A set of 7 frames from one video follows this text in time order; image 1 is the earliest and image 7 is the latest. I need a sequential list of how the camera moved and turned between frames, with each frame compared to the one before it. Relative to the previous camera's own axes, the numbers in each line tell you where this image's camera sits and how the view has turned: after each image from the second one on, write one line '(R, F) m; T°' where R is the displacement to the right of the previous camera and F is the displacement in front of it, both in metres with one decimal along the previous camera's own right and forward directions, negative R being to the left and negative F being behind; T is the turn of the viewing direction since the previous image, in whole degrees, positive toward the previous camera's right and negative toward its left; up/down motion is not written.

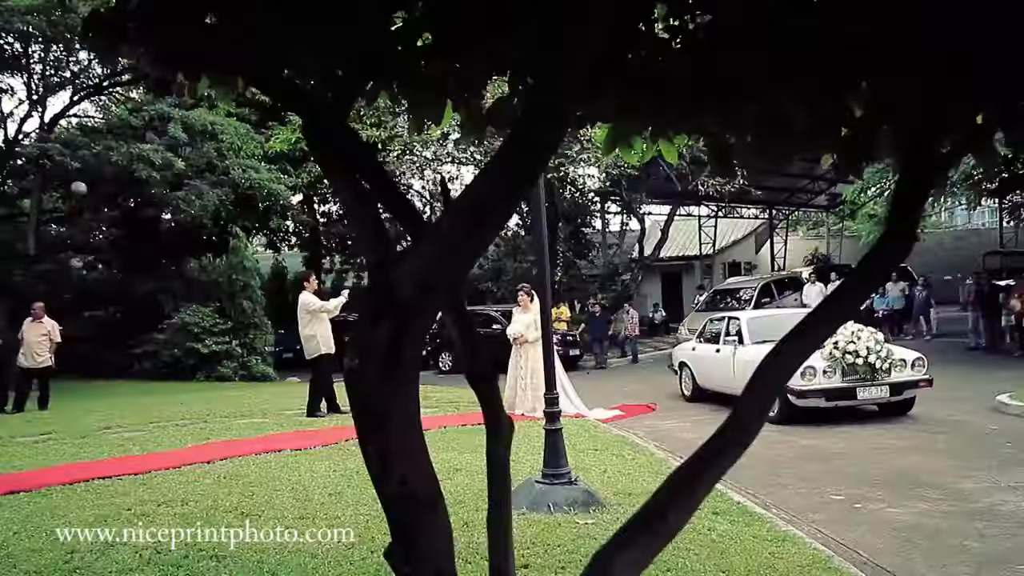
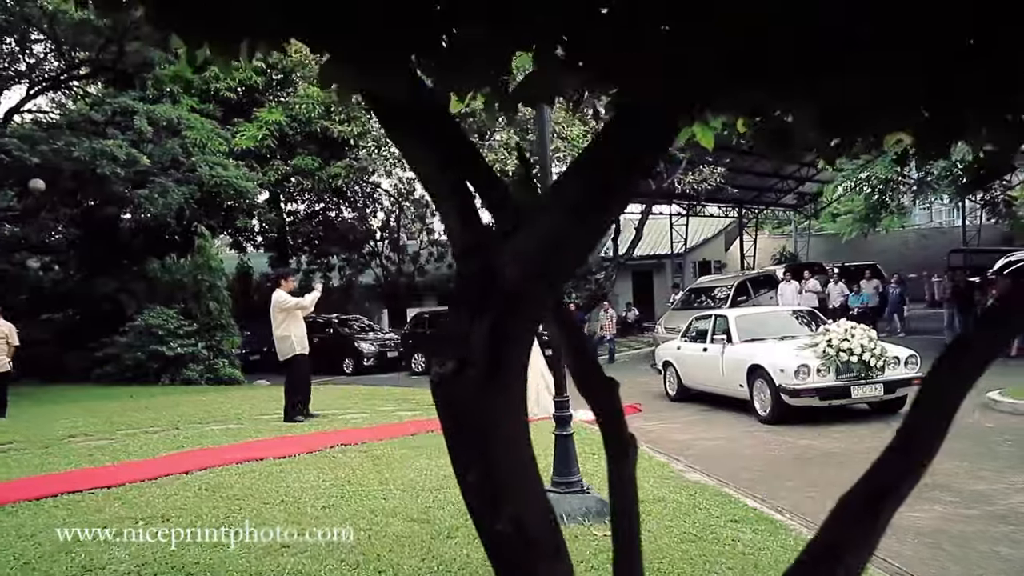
(-0.3, +0.4) m; +2°
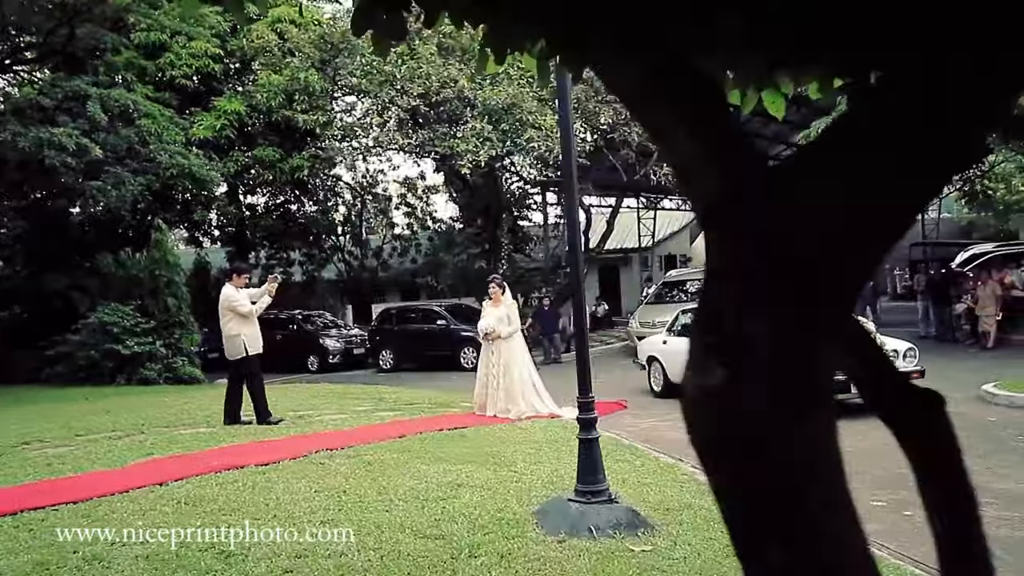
(-0.4, +0.5) m; +3°
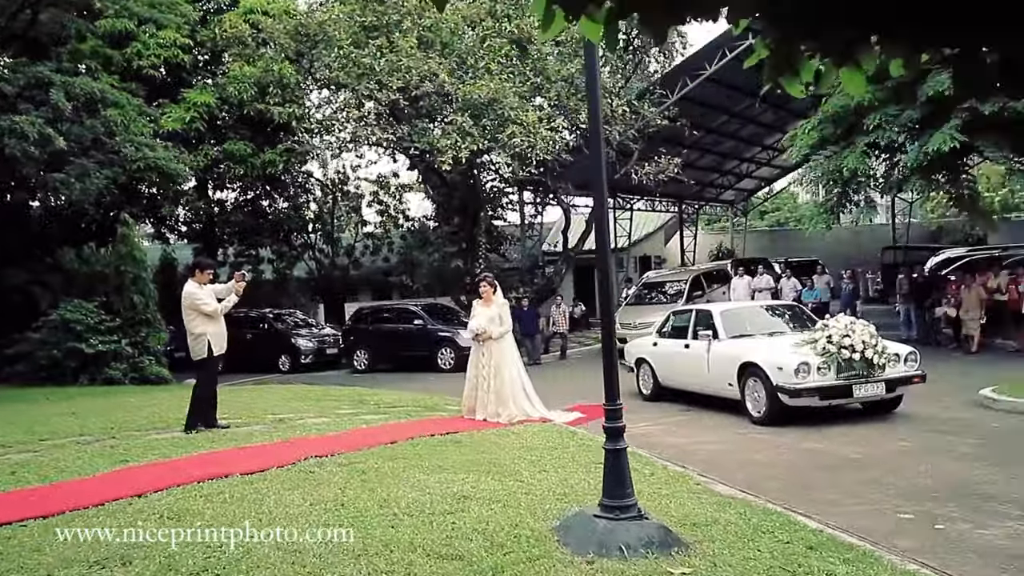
(-0.3, +0.4) m; +2°
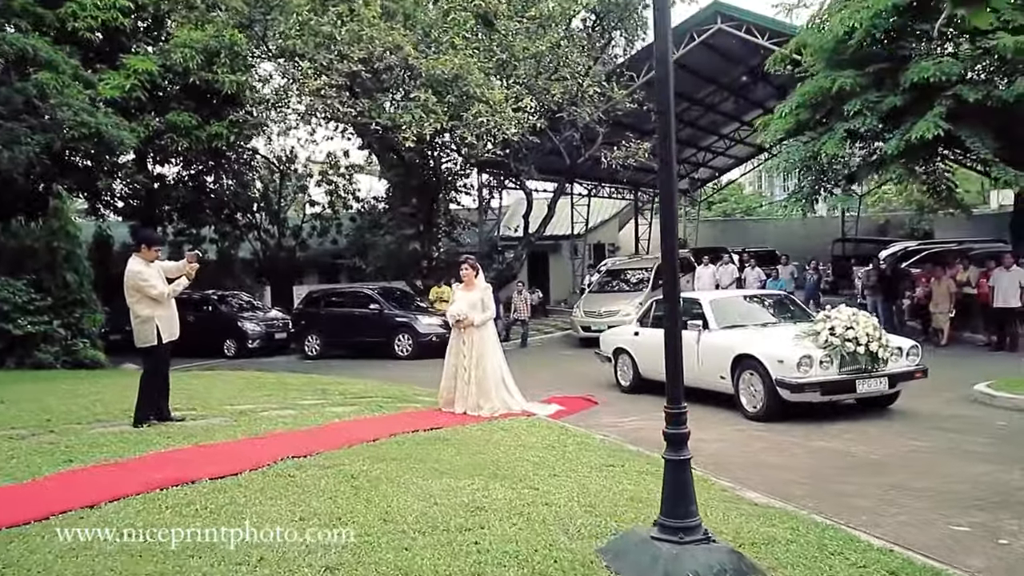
(-0.5, +0.8) m; +4°
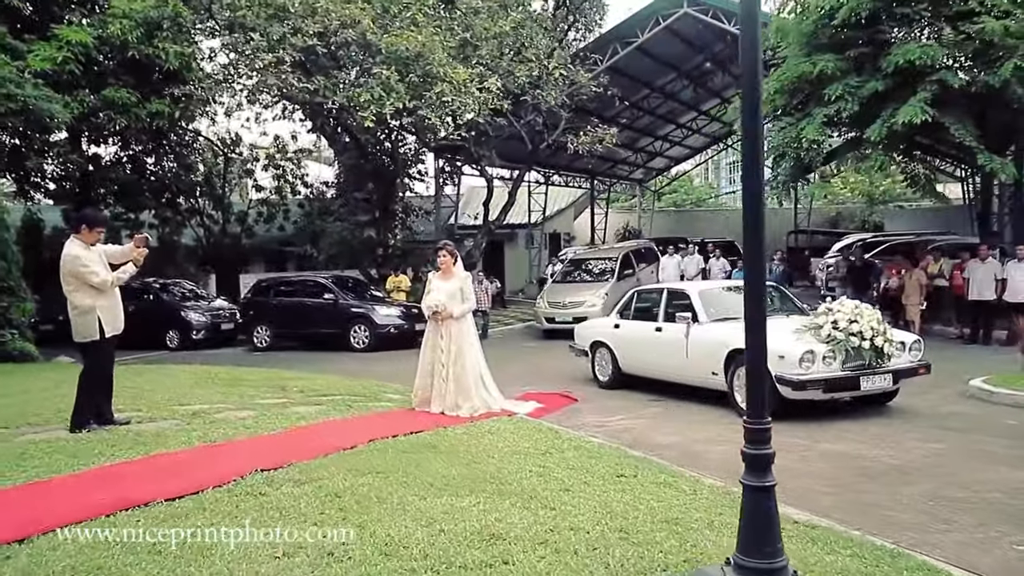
(-0.4, +0.8) m; +4°
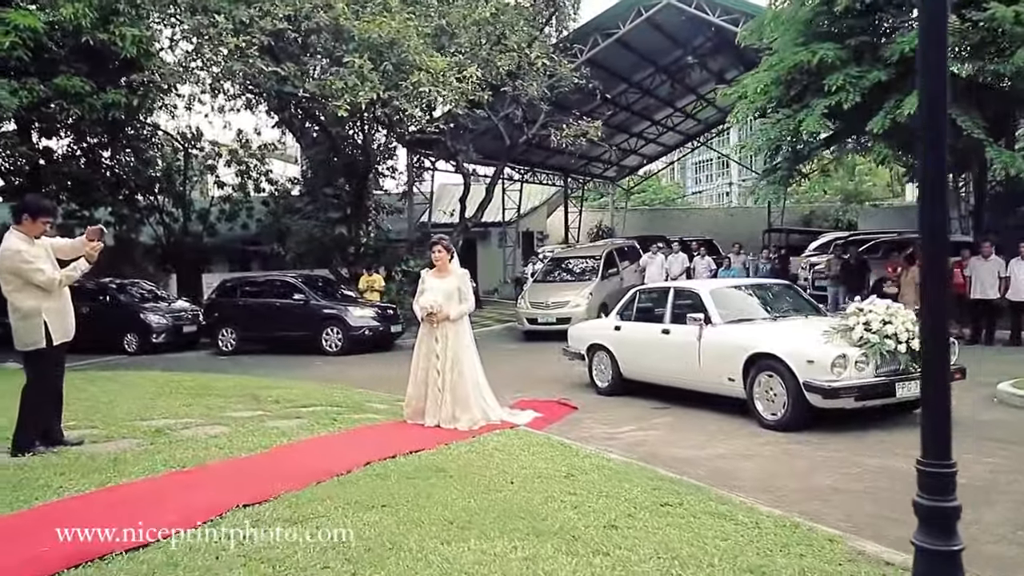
(-0.4, +0.9) m; +2°
